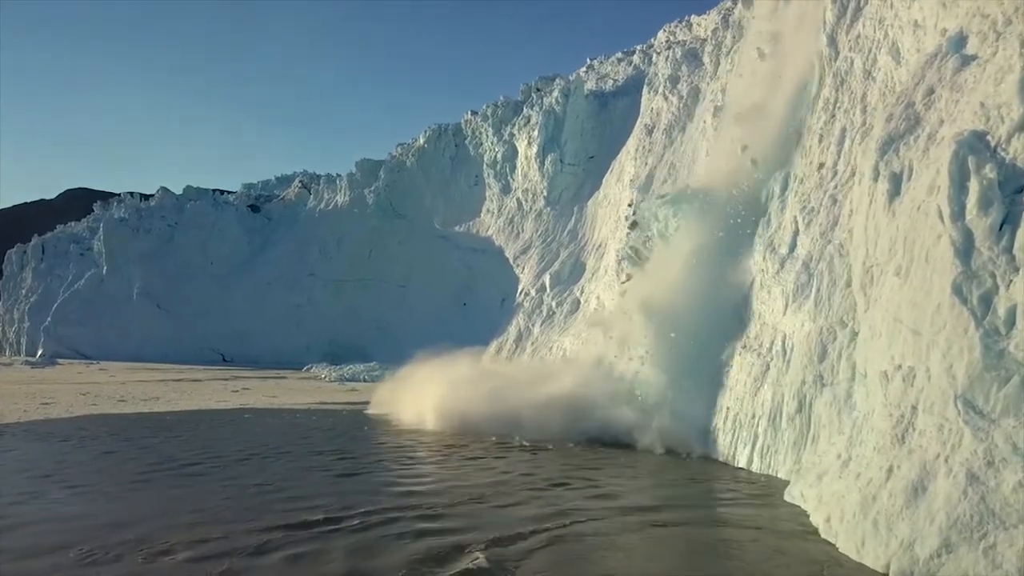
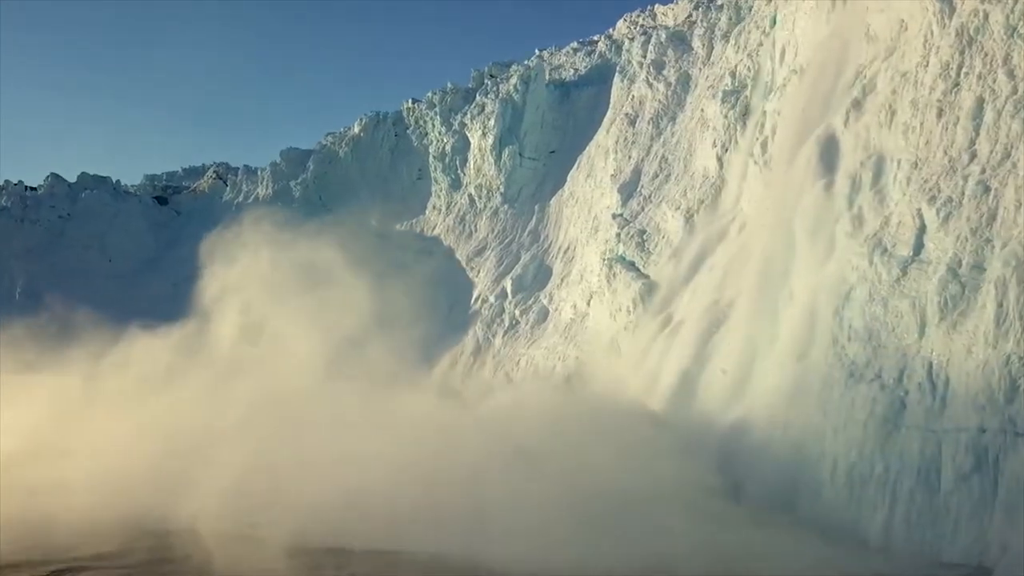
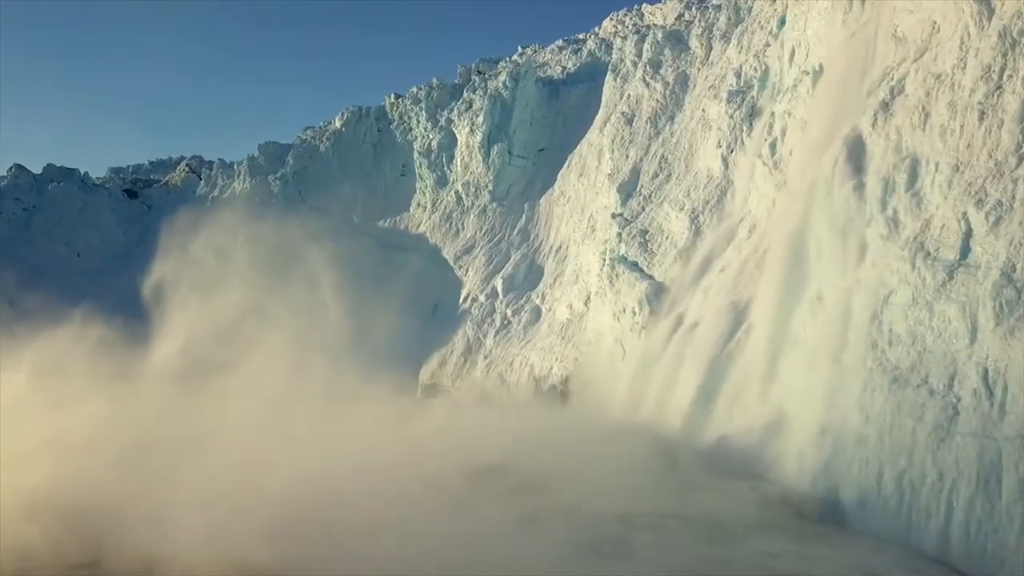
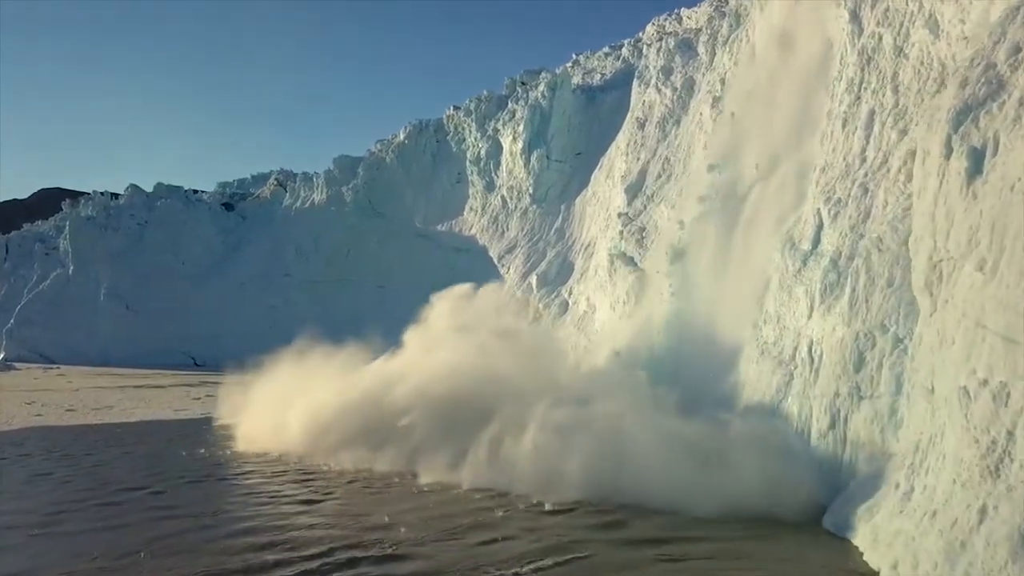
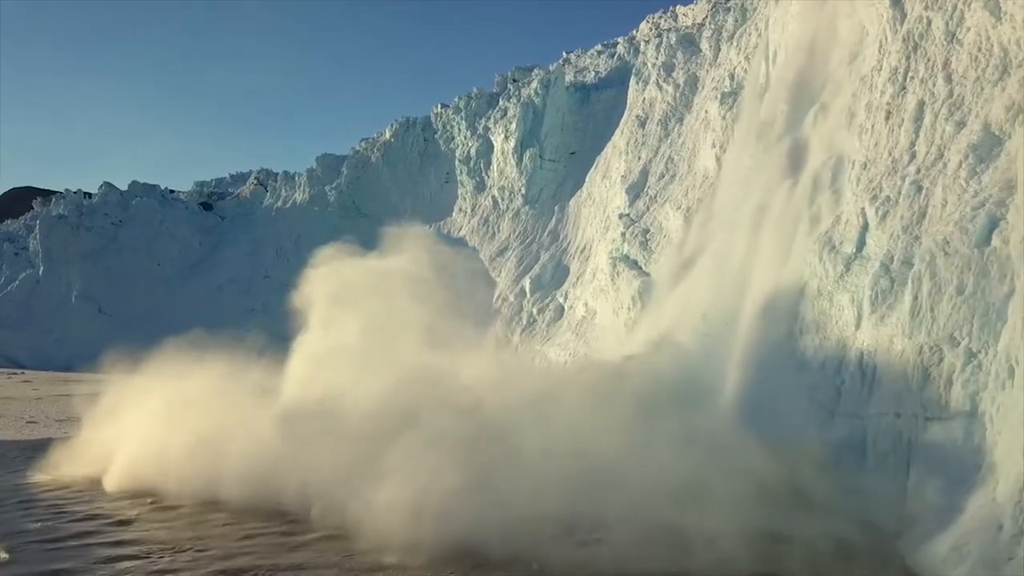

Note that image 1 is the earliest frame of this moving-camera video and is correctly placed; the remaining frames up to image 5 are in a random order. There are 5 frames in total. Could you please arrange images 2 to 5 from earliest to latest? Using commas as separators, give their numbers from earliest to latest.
4, 5, 2, 3
